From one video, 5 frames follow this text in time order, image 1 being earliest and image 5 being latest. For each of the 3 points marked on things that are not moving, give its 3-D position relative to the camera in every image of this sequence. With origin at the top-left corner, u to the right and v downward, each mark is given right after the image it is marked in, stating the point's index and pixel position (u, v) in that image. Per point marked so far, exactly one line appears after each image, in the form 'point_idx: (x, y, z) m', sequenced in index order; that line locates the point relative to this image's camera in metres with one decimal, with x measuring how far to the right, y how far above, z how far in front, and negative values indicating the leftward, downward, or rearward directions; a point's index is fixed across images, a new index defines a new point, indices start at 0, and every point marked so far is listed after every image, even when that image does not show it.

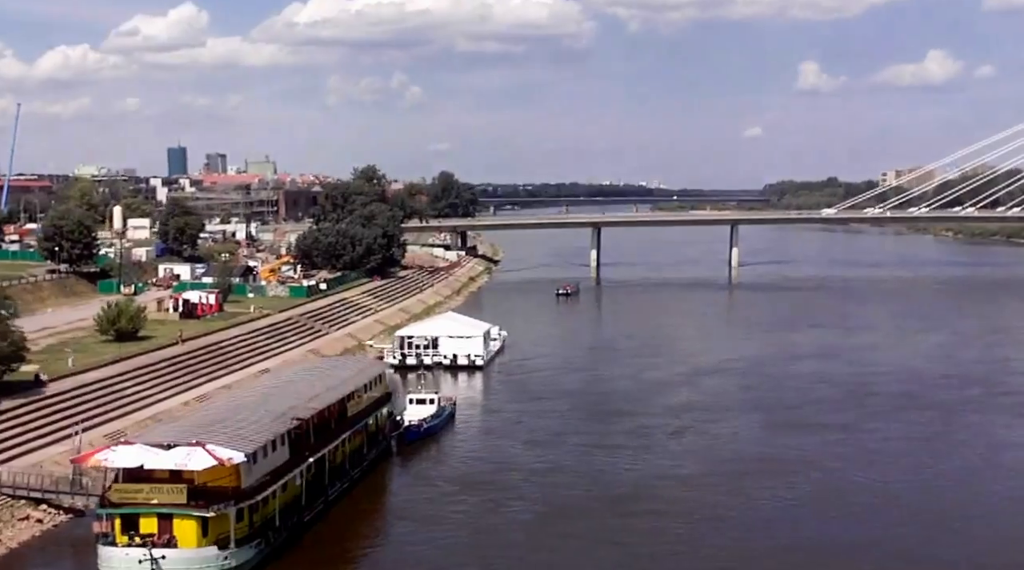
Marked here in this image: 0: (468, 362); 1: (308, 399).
0: (-0.5, -0.9, +14.7) m
1: (-1.4, -0.8, +8.8) m
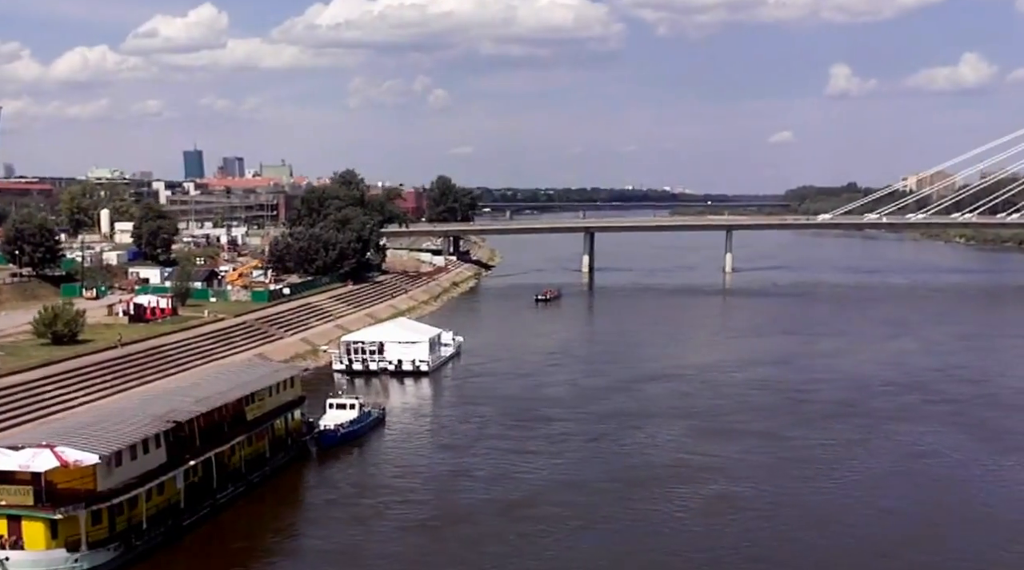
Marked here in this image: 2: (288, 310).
0: (-1.2, -1.0, +14.8) m
1: (-2.2, -0.8, +8.9) m
2: (-3.1, -0.3, +17.2) m
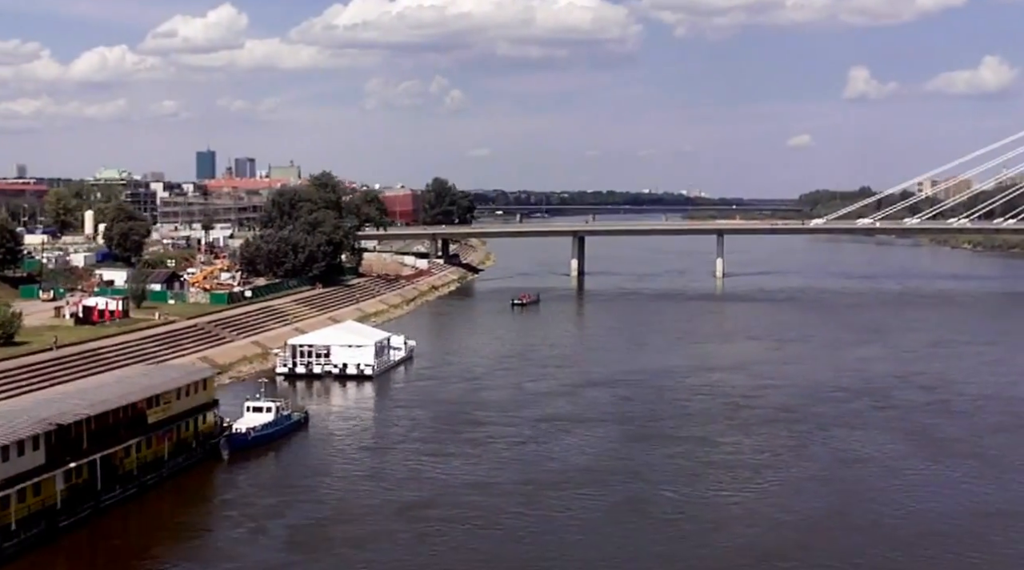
0: (-1.8, -1.0, +14.8) m
1: (-3.0, -0.9, +9.0) m
2: (-3.7, -0.4, +17.3) m
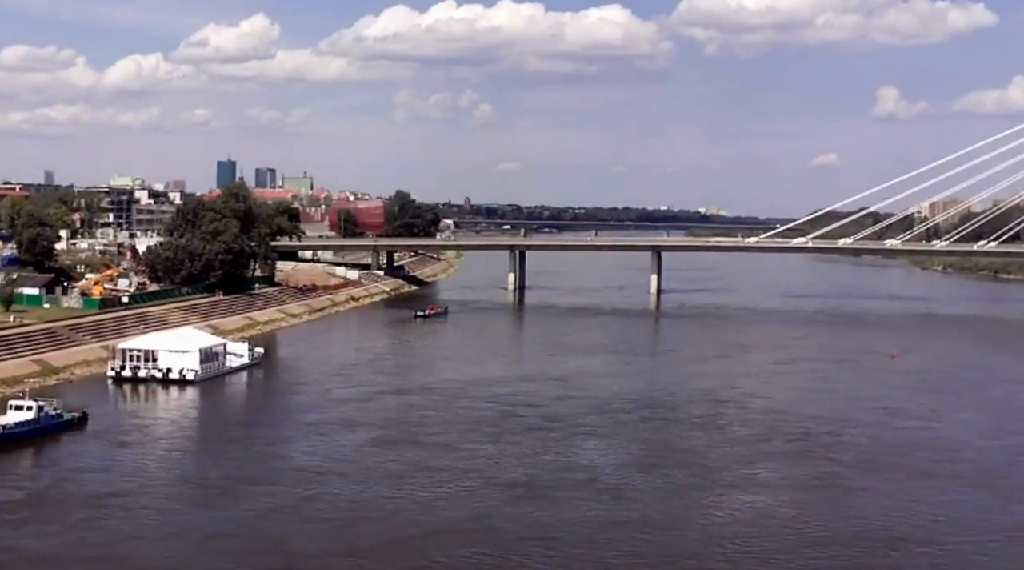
0: (-4.3, -1.2, +16.1) m
1: (-5.8, -0.9, +10.3) m
2: (-6.0, -0.5, +18.7) m
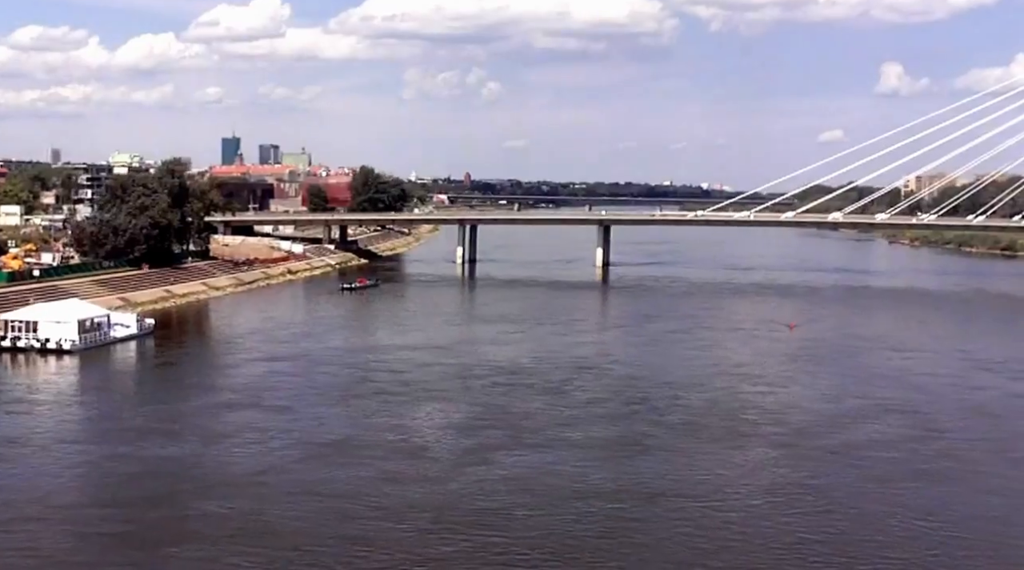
0: (-6.0, -0.8, +16.9) m
1: (-7.7, -0.7, +11.1) m
2: (-7.7, -0.1, +19.5) m
